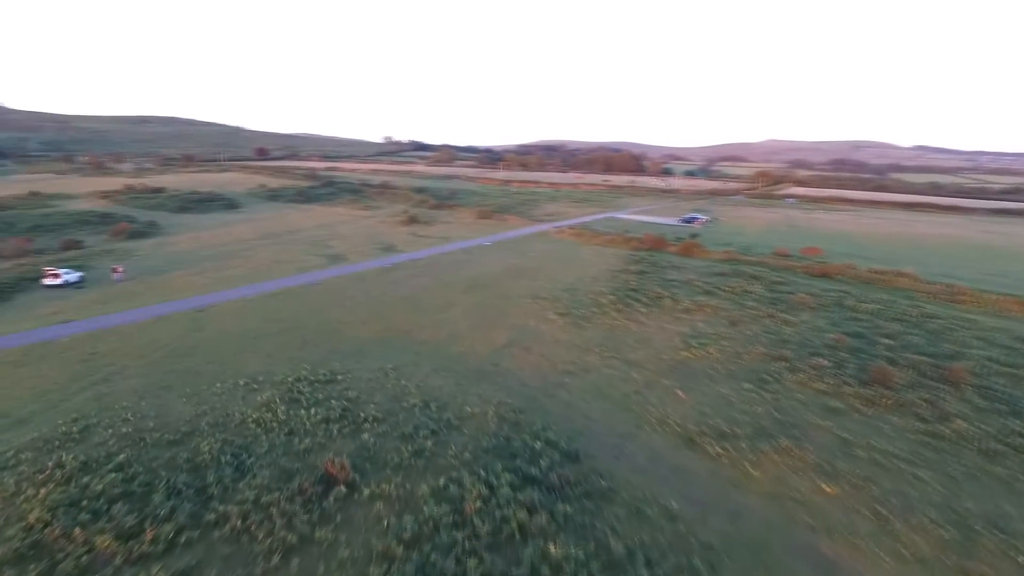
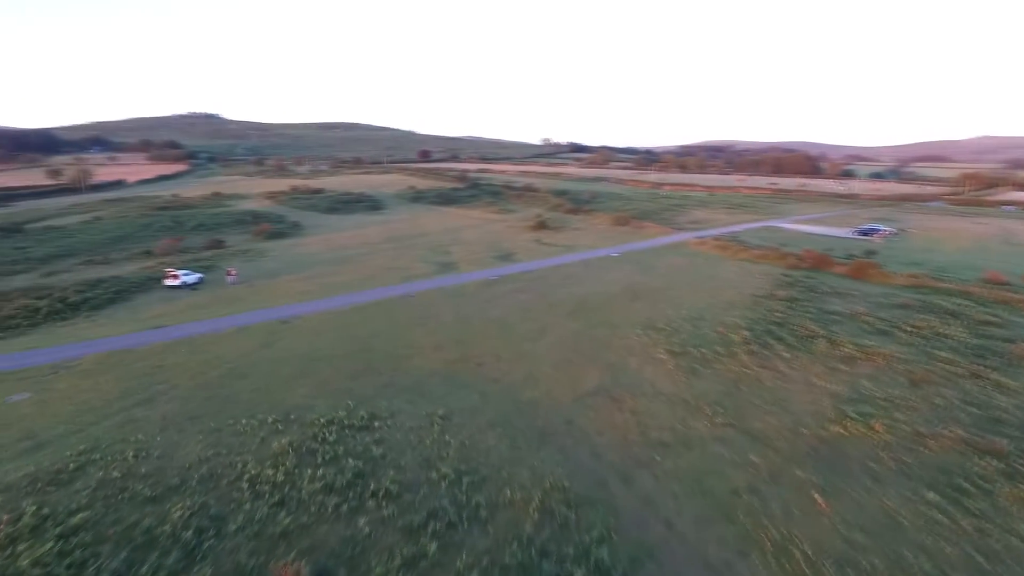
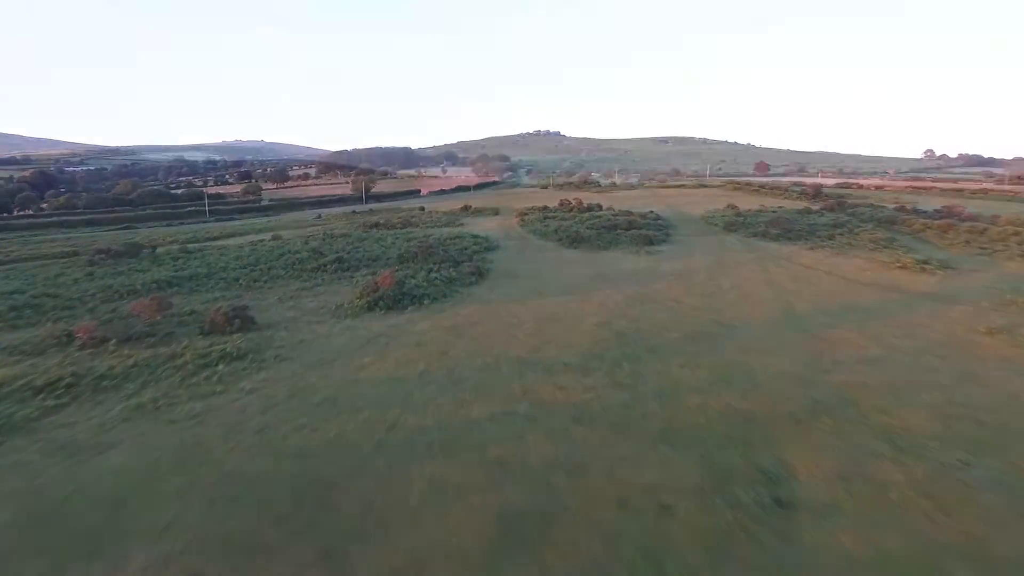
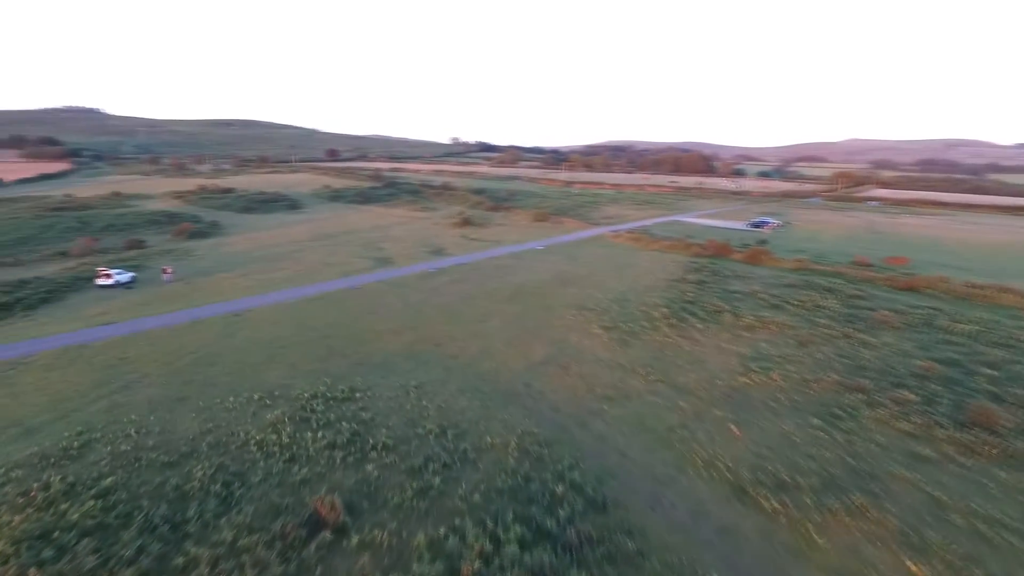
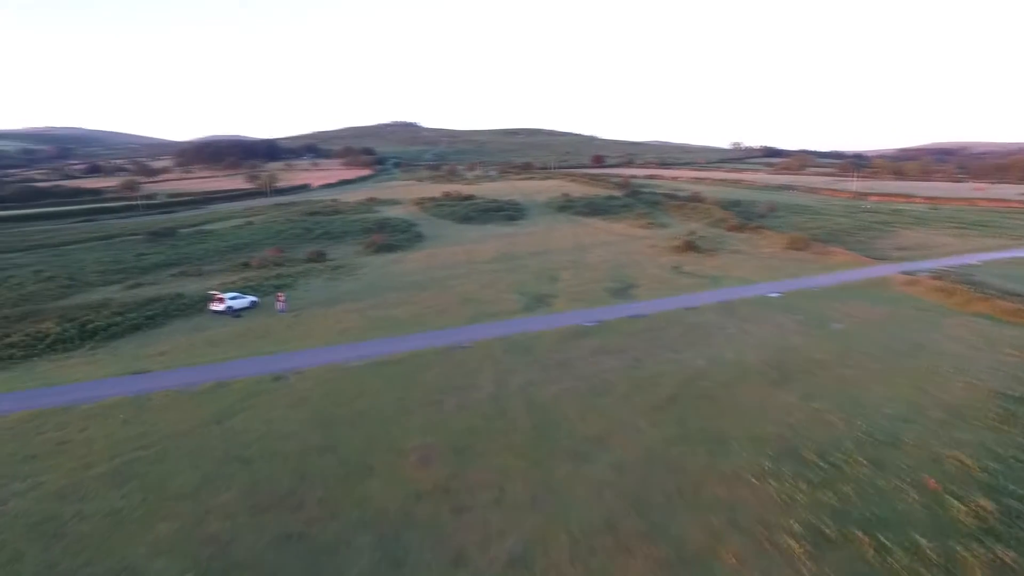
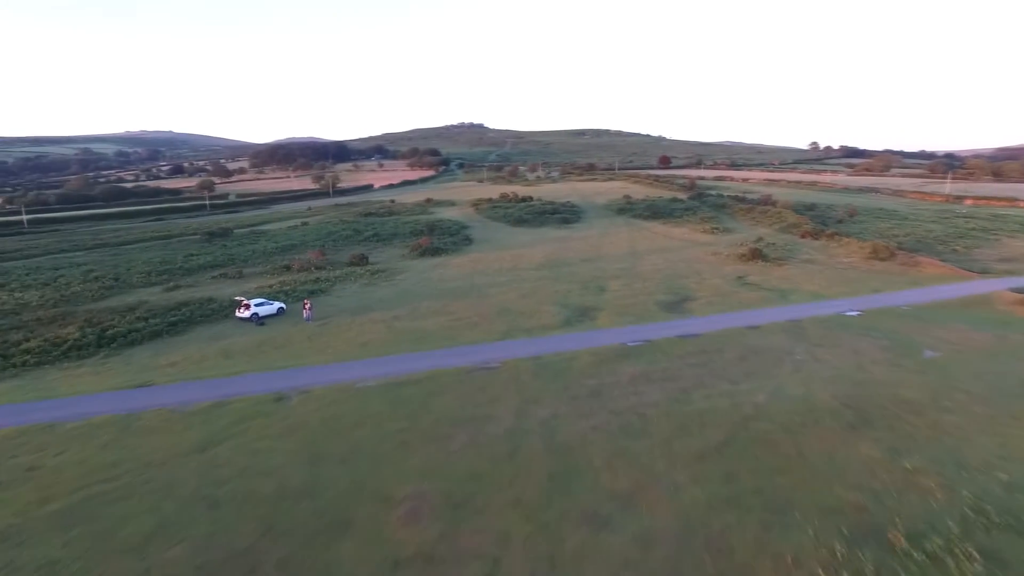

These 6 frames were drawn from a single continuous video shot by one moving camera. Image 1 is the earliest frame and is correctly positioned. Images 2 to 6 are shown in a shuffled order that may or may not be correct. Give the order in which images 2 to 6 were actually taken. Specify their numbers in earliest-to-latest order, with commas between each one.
4, 2, 5, 6, 3
